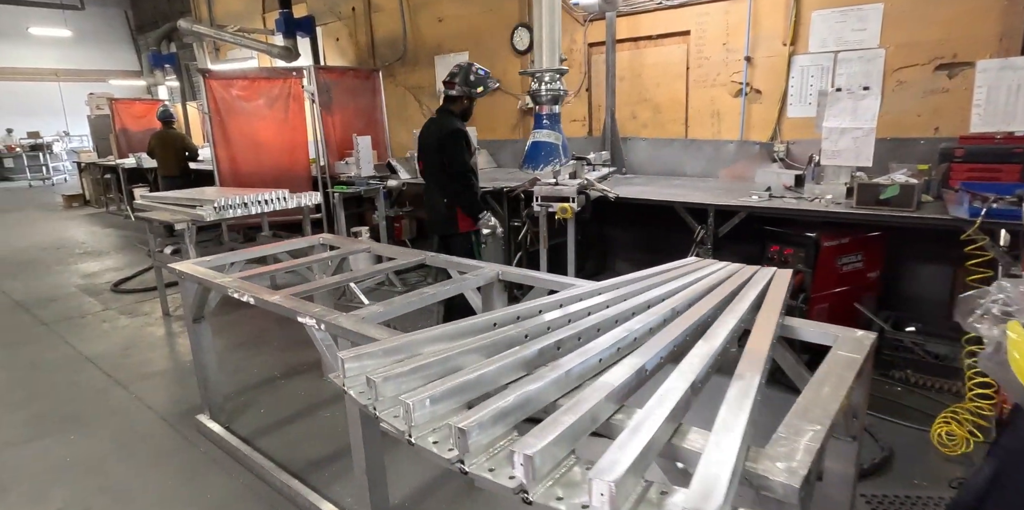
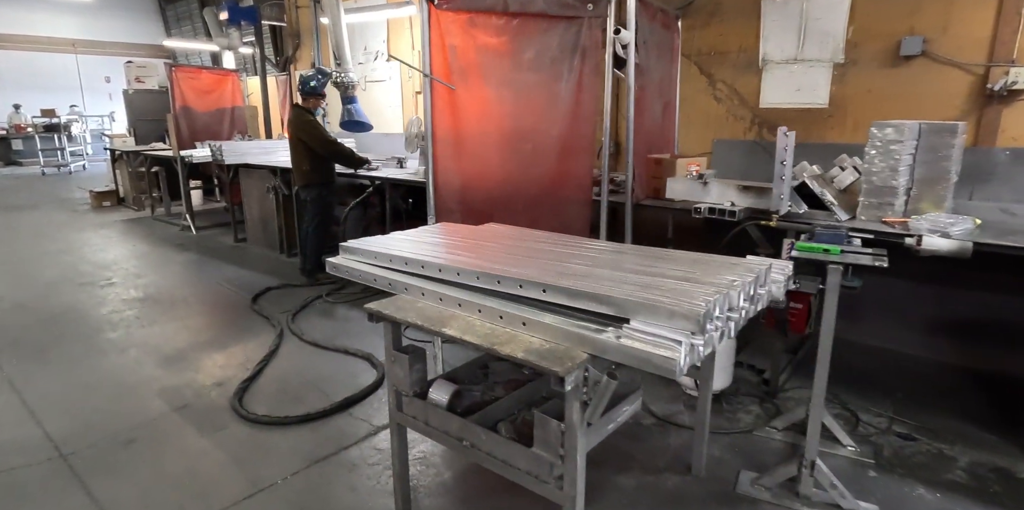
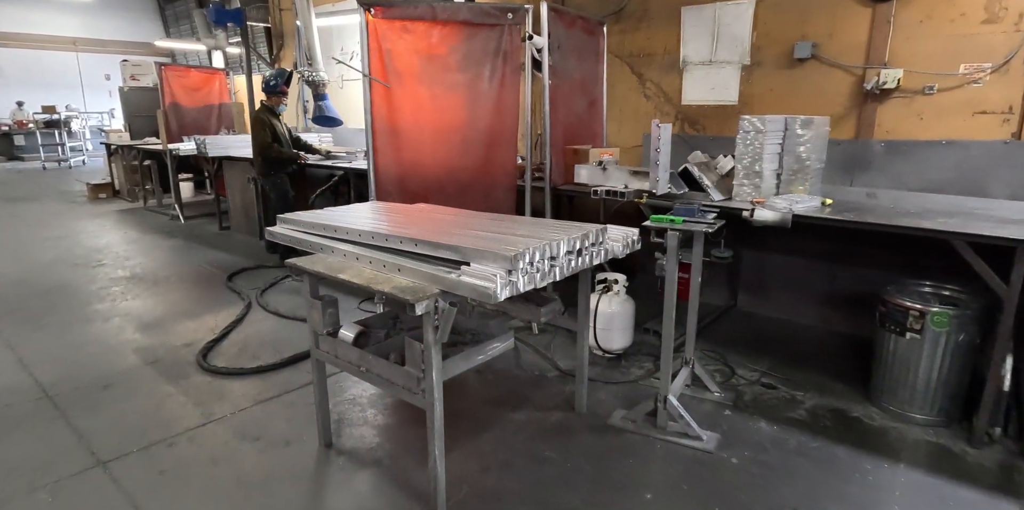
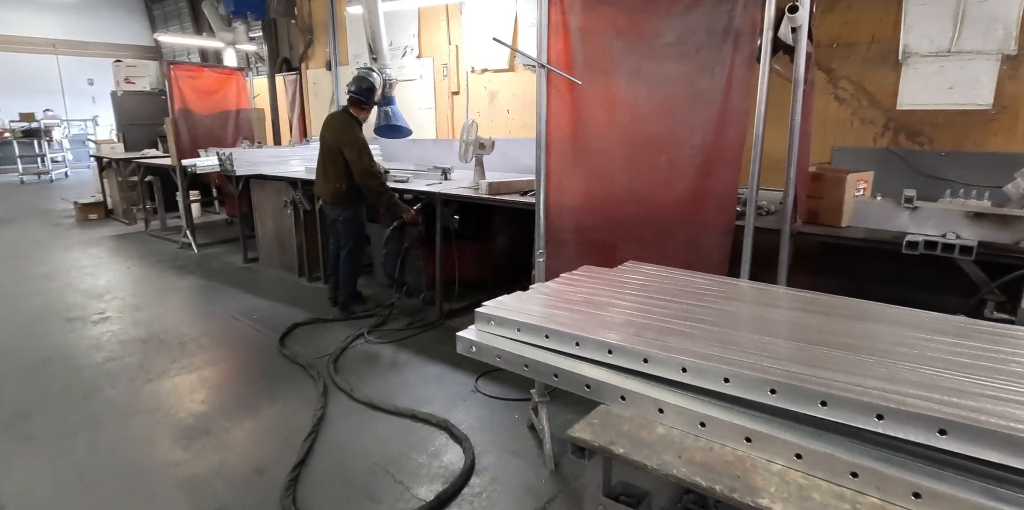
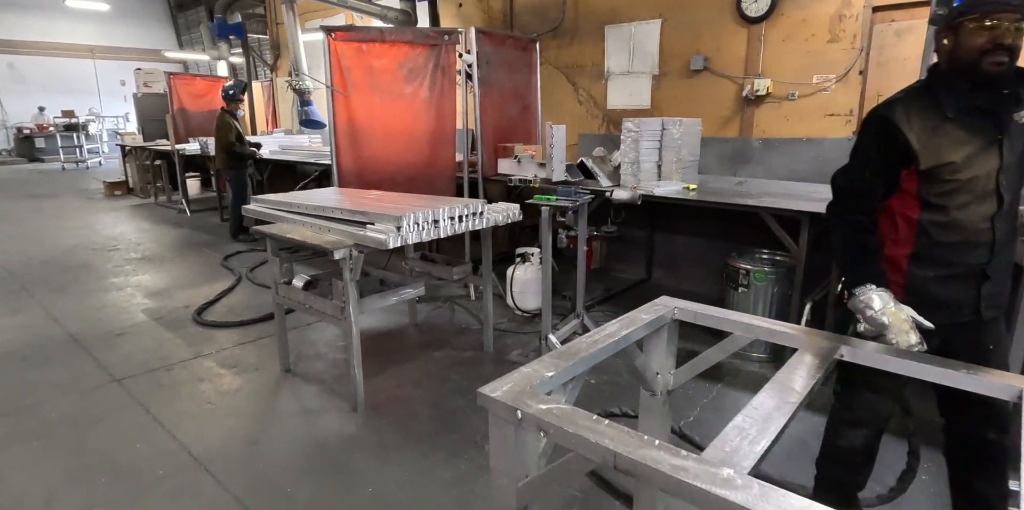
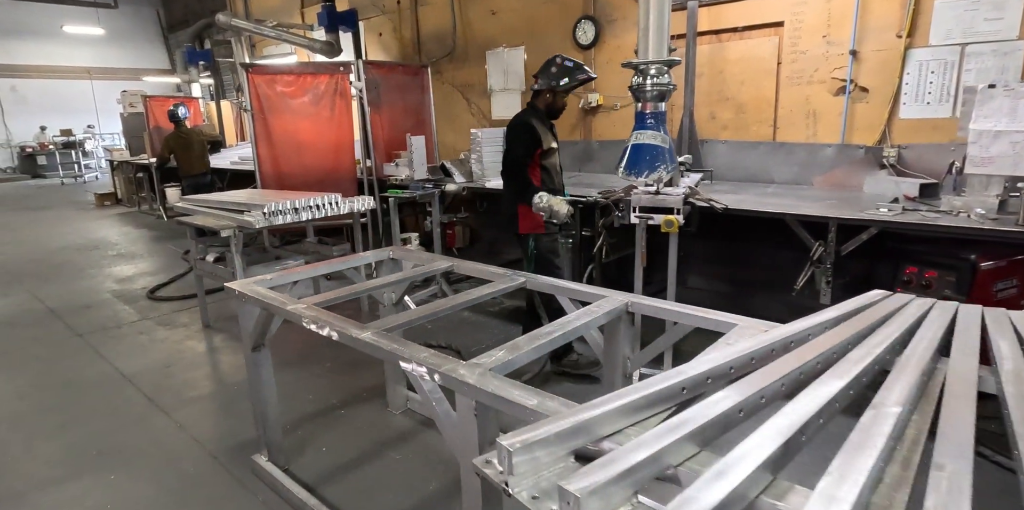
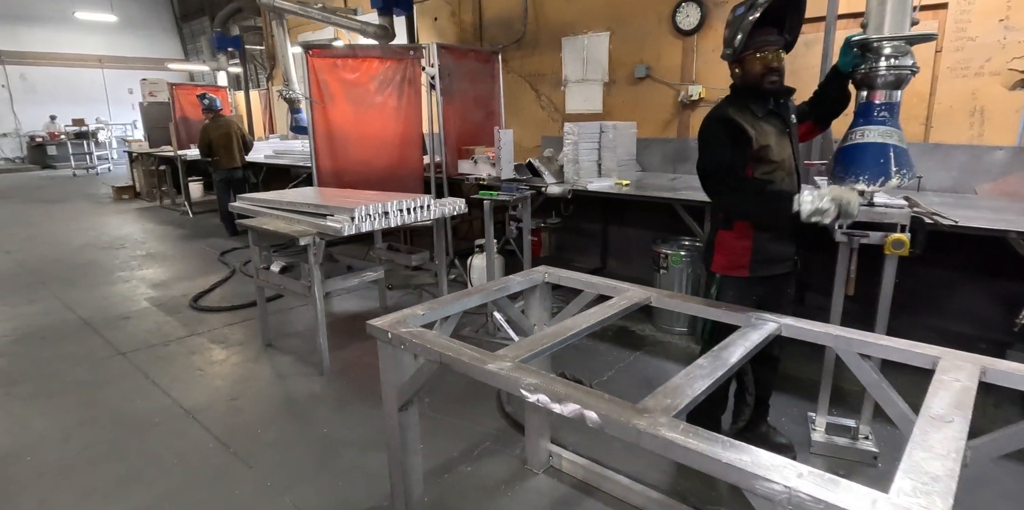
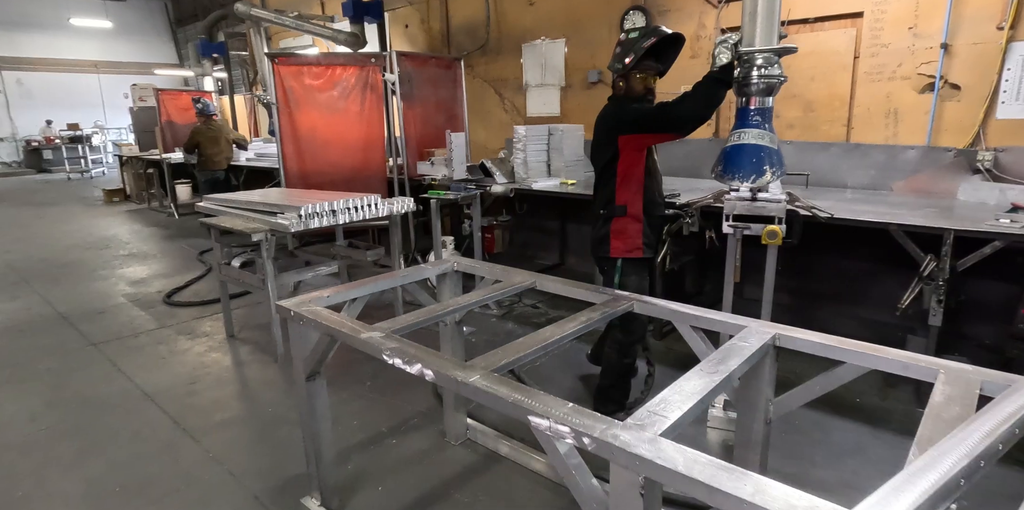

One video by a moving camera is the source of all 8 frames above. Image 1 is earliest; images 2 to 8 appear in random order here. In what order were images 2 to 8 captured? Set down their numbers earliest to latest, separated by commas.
6, 8, 7, 5, 3, 2, 4
